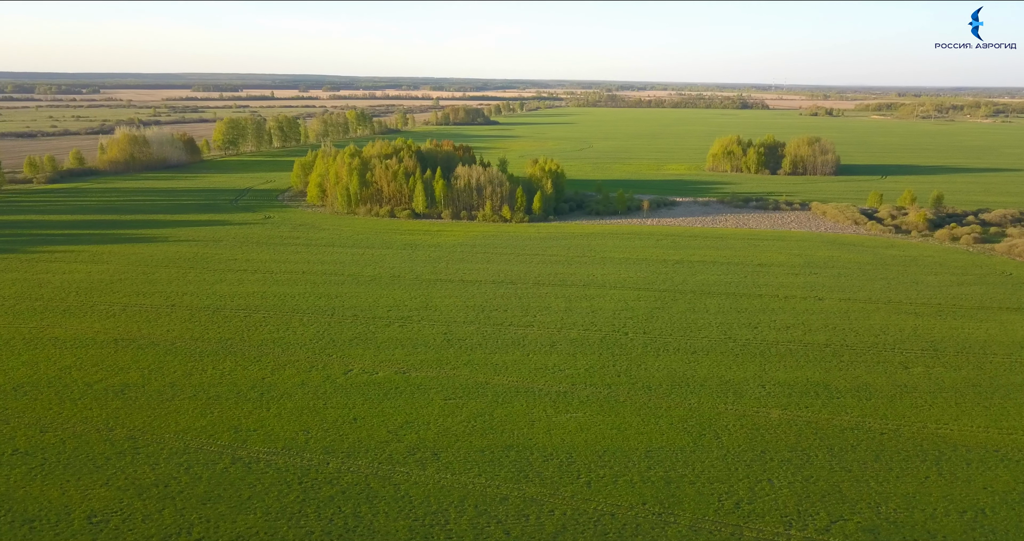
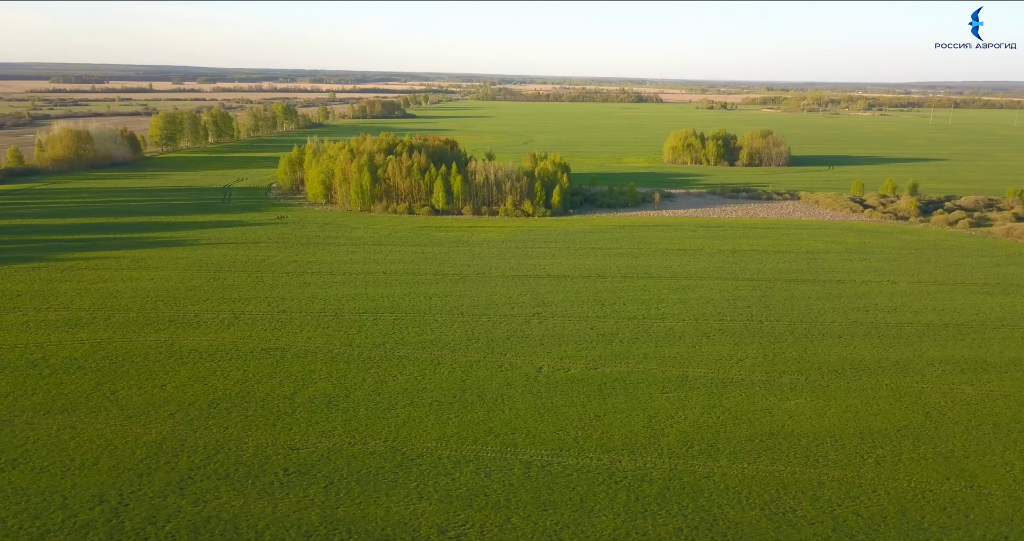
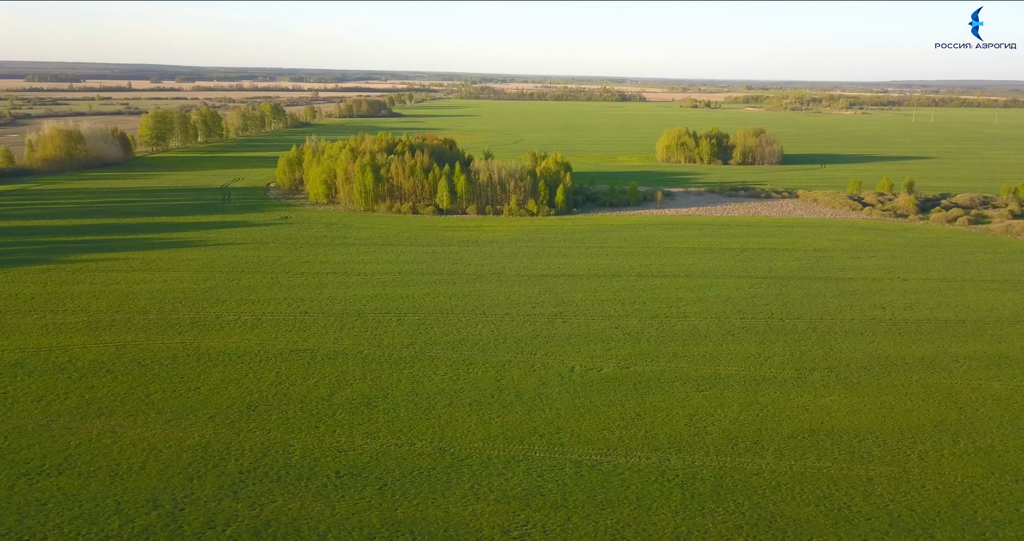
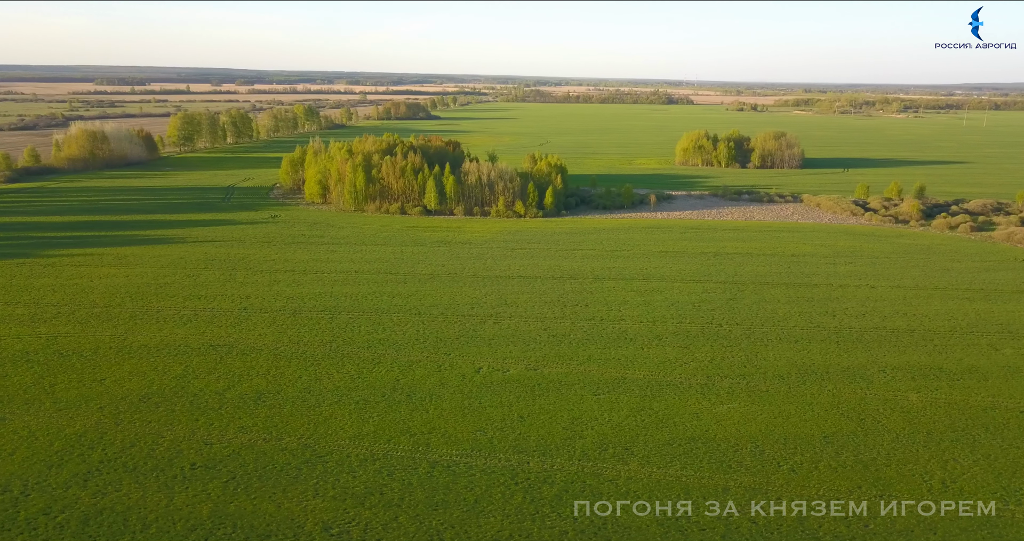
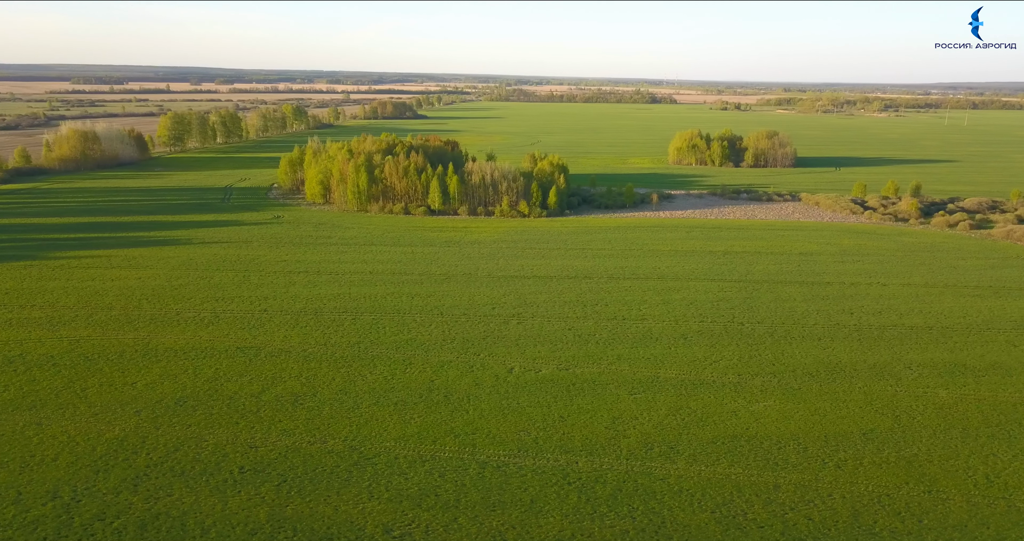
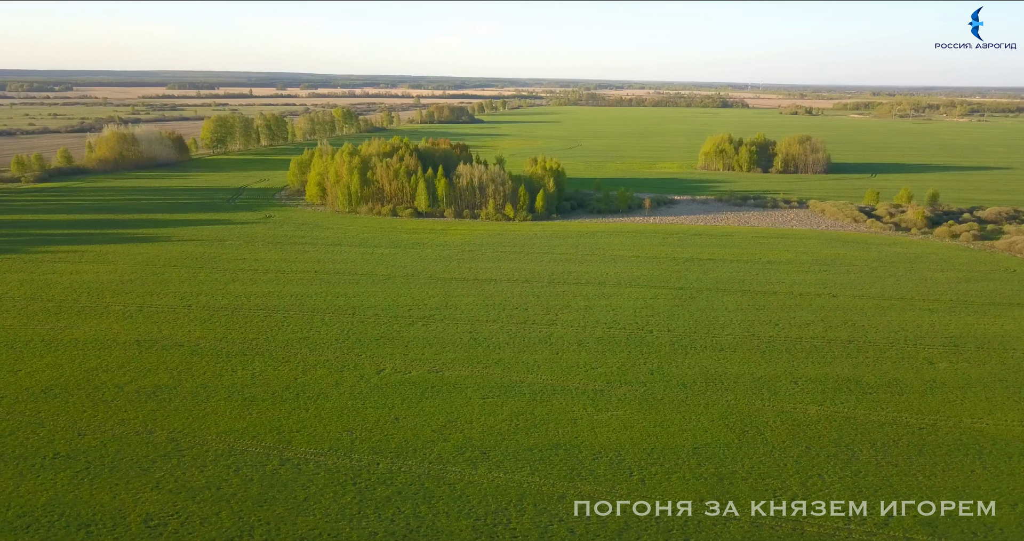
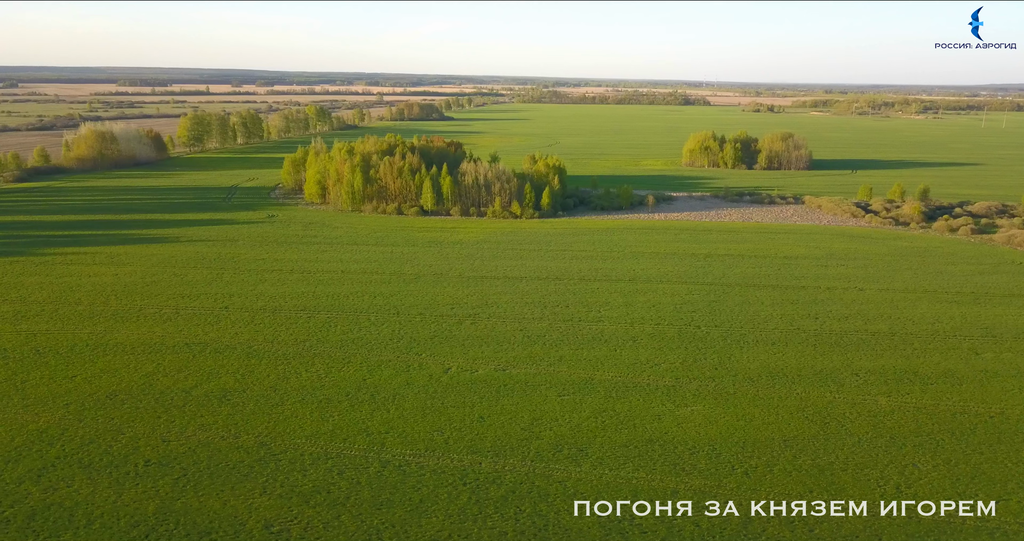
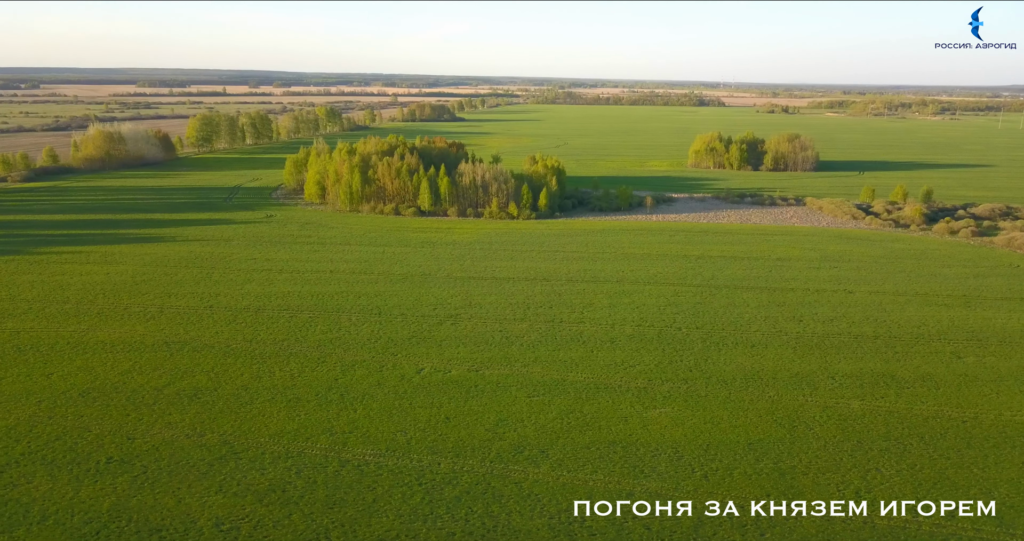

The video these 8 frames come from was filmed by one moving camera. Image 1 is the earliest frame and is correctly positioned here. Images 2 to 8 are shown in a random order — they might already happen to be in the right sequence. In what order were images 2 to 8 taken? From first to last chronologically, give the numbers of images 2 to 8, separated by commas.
6, 8, 7, 4, 5, 2, 3
